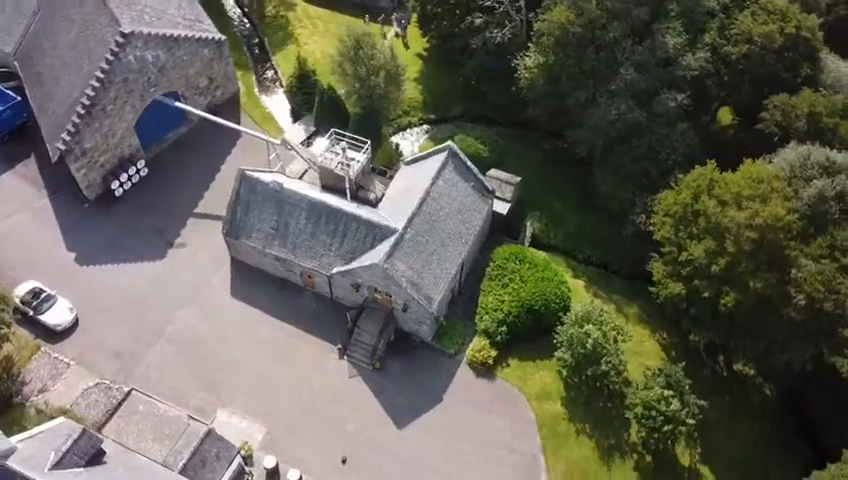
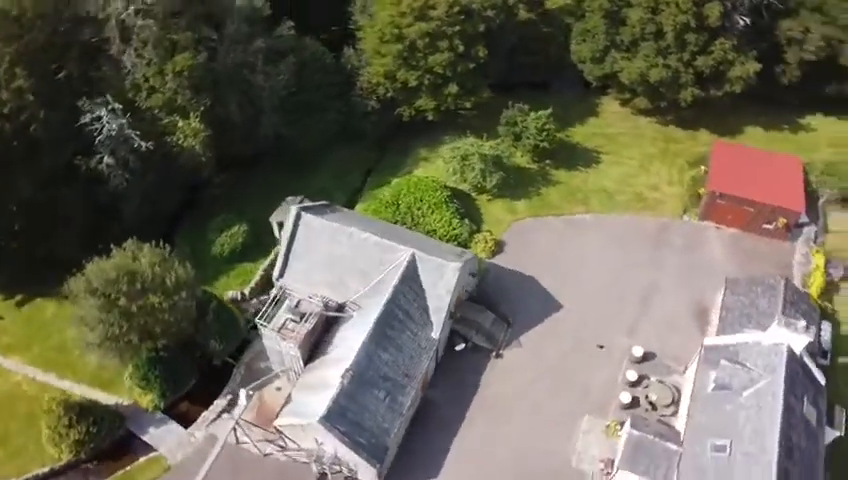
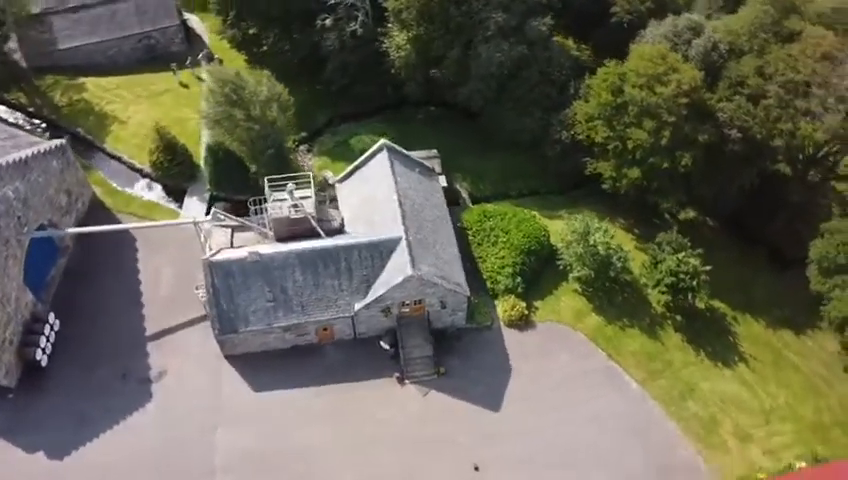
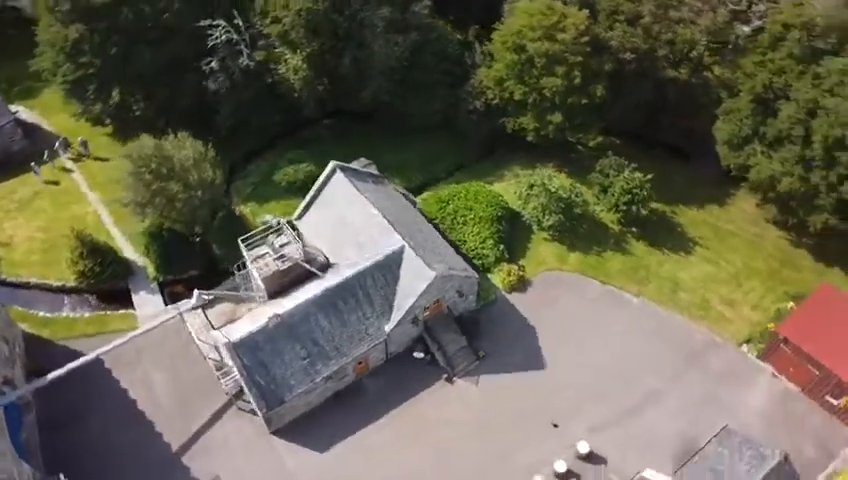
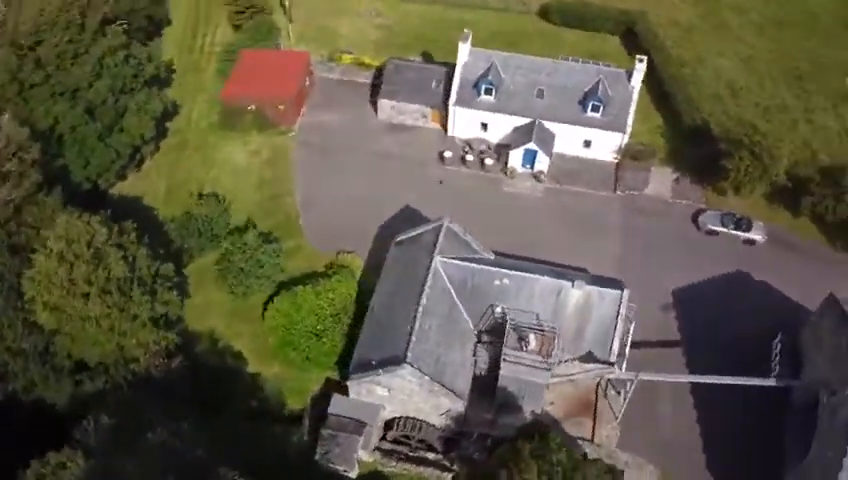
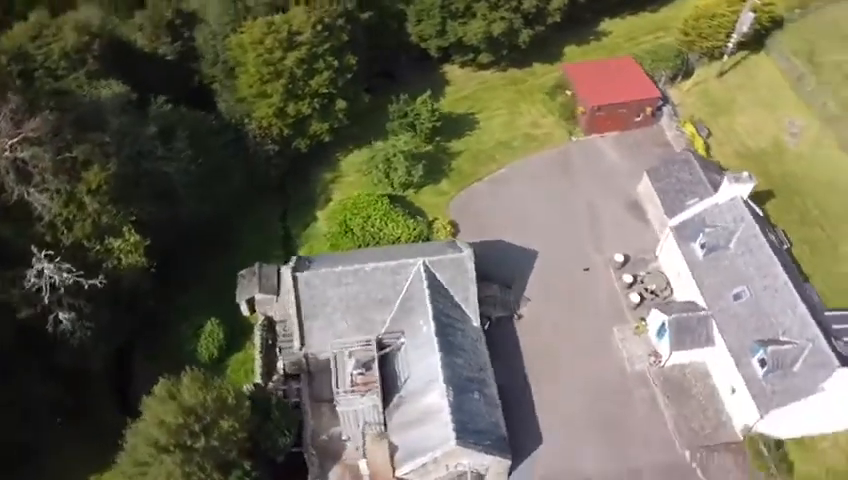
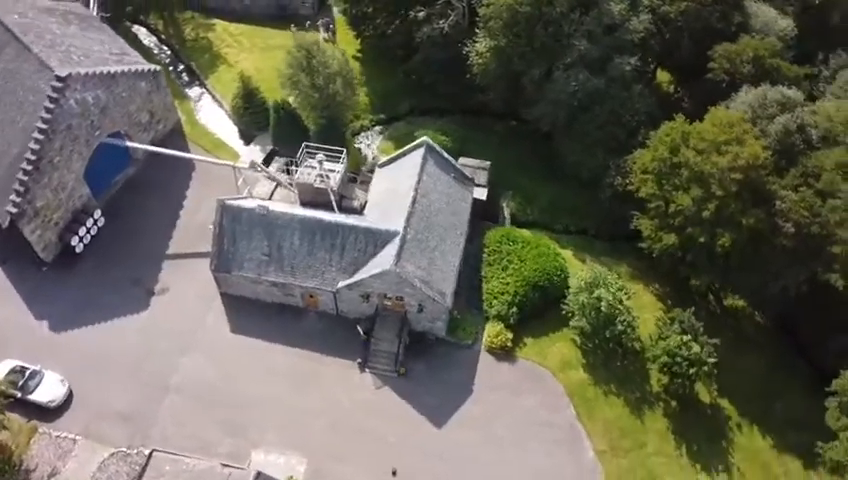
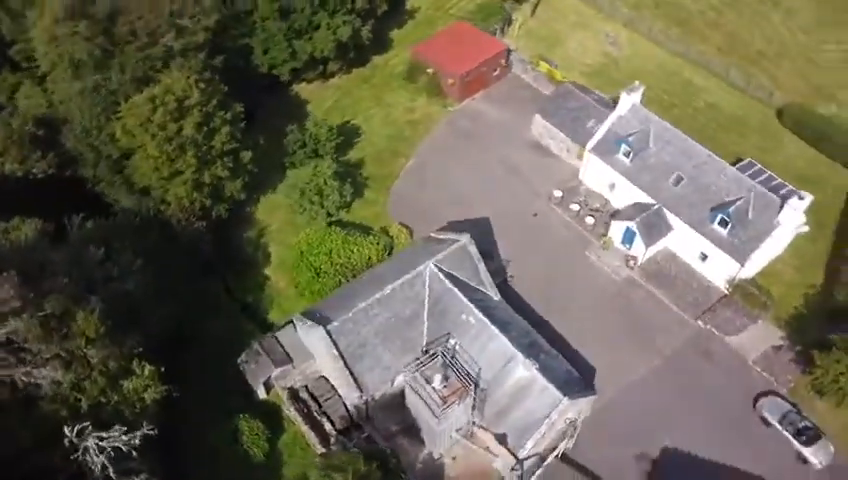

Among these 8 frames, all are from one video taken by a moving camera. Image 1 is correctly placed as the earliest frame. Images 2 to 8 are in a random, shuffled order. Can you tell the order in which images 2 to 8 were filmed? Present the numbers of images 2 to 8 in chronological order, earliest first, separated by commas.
7, 3, 4, 2, 6, 8, 5
